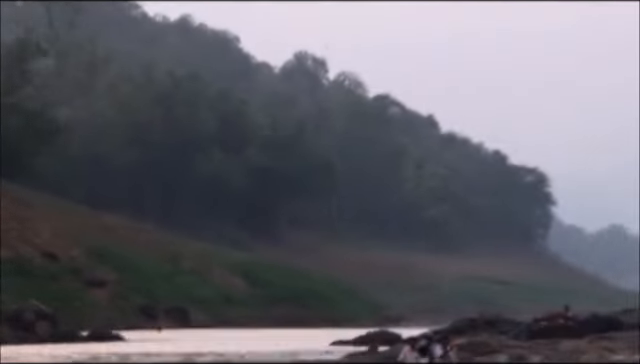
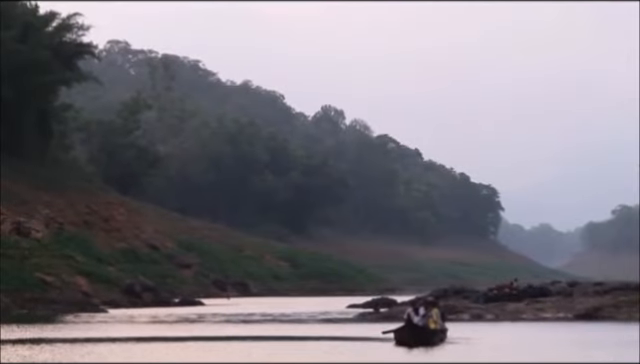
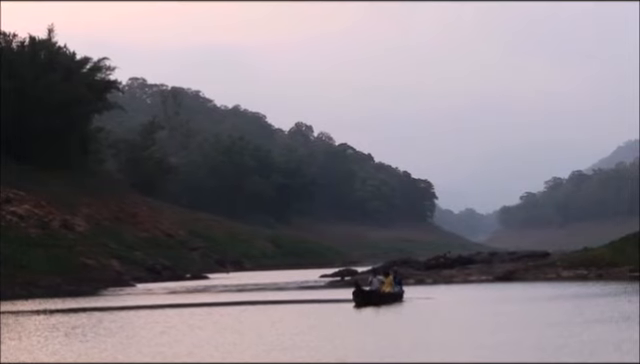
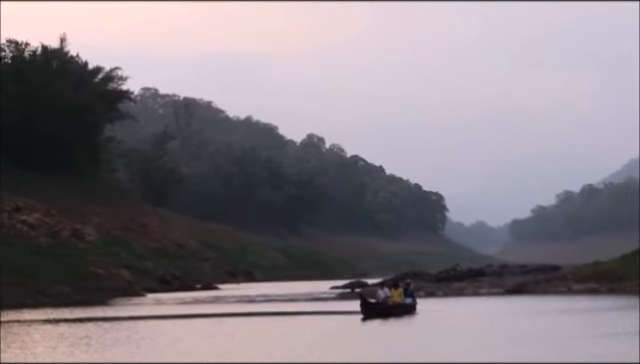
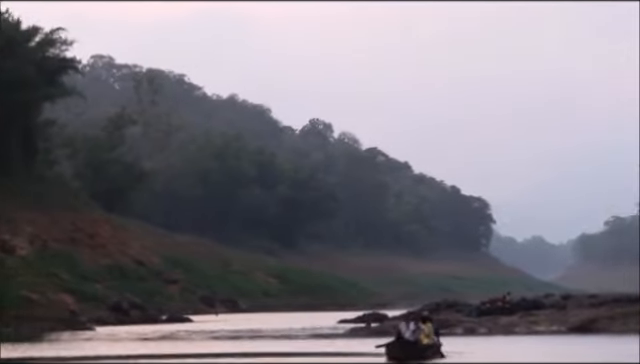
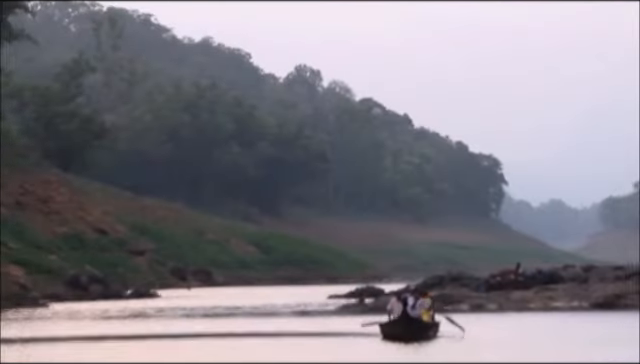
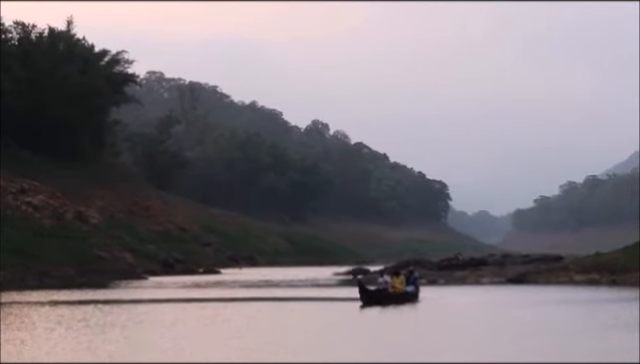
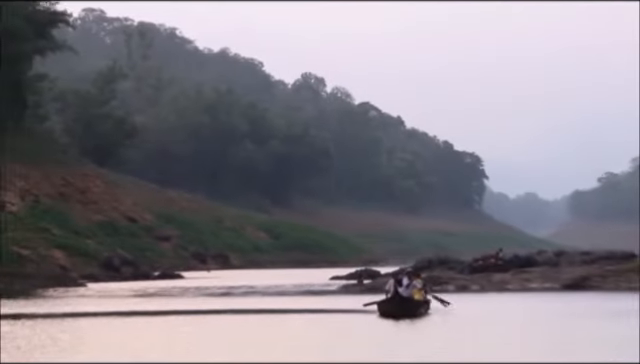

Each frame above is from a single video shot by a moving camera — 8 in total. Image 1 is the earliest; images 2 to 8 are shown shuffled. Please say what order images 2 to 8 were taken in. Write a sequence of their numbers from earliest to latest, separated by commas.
6, 8, 2, 5, 3, 4, 7
